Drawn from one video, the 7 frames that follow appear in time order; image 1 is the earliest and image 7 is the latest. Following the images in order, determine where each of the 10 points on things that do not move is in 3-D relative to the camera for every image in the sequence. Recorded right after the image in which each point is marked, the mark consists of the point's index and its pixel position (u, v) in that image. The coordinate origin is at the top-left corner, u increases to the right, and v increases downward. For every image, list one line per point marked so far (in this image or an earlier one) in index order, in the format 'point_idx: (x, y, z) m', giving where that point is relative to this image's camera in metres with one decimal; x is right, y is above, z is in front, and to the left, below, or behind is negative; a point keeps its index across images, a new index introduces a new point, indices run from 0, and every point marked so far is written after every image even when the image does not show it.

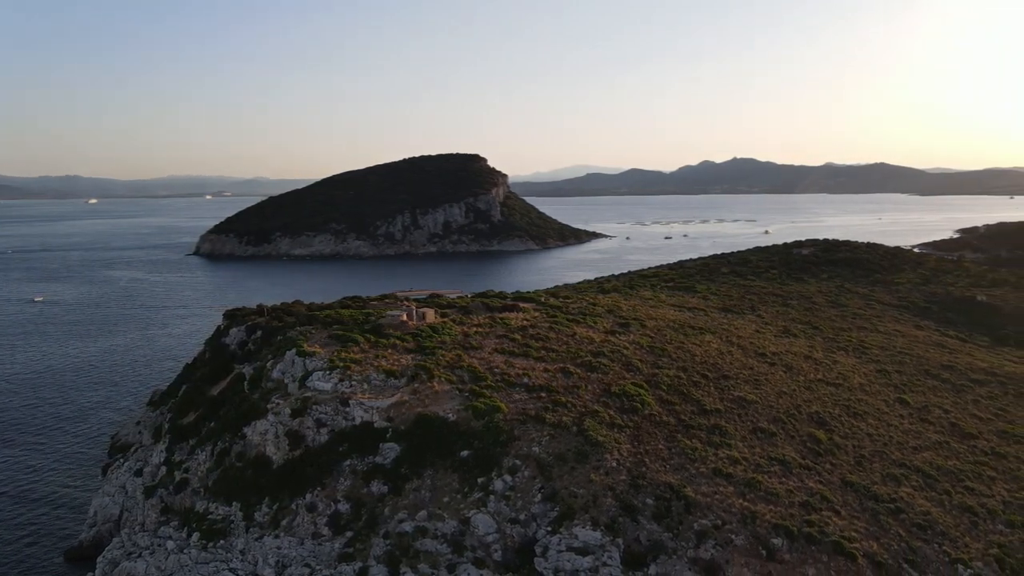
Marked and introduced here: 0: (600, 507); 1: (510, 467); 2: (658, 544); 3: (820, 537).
0: (+2.2, -5.4, +17.9) m
1: (0.0, -4.7, +19.0) m
2: (+3.5, -6.1, +17.2) m
3: (+7.7, -6.1, +18.0) m
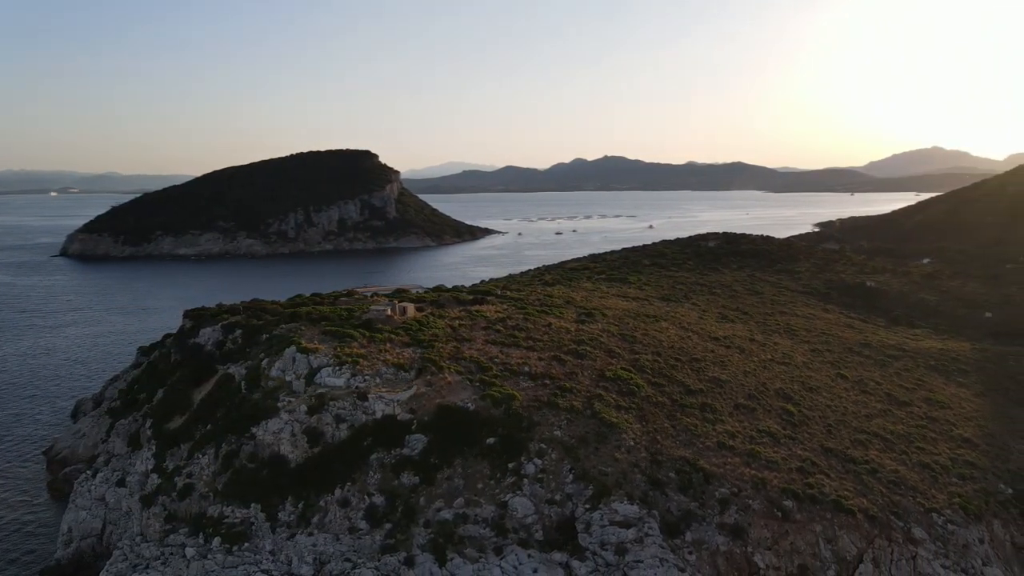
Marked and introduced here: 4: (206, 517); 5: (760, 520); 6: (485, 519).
0: (+3.1, -5.1, +19.0) m
1: (+0.7, -4.4, +19.7) m
2: (+4.5, -5.7, +18.5) m
3: (+8.5, -5.7, +20.0) m
4: (-8.2, -6.1, +19.6) m
5: (+6.4, -6.0, +18.8) m
6: (-0.7, -5.8, +18.2) m
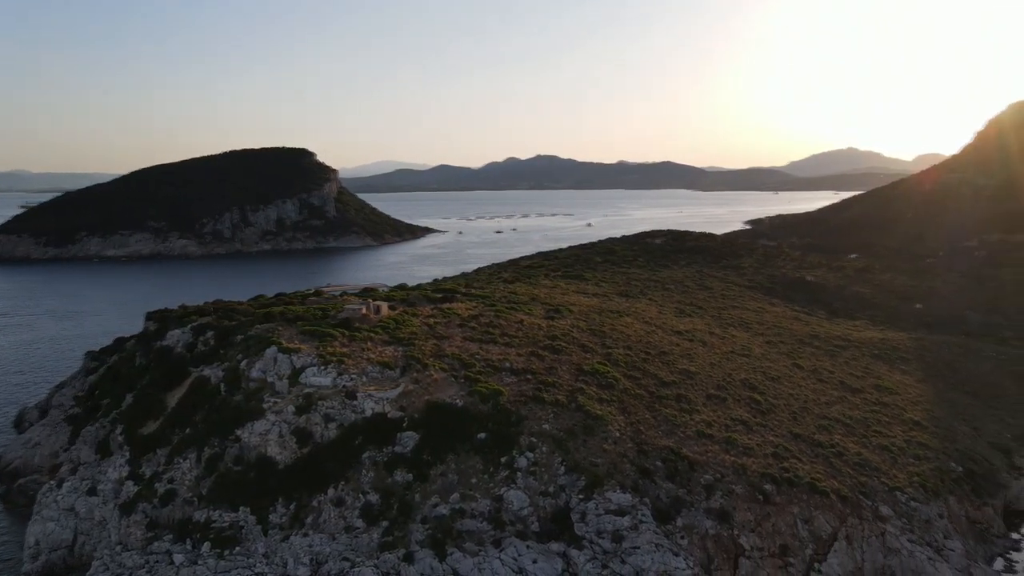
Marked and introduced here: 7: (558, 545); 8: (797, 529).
0: (+2.9, -4.9, +19.6) m
1: (+0.5, -4.3, +20.0) m
2: (+4.4, -5.6, +19.2) m
3: (+8.2, -5.5, +21.0) m
4: (-8.4, -6.1, +19.1) m
5: (+6.3, -5.8, +19.7) m
6: (-0.8, -5.7, +18.4) m
7: (+1.1, -6.3, +17.8) m
8: (+7.7, -6.5, +19.7) m
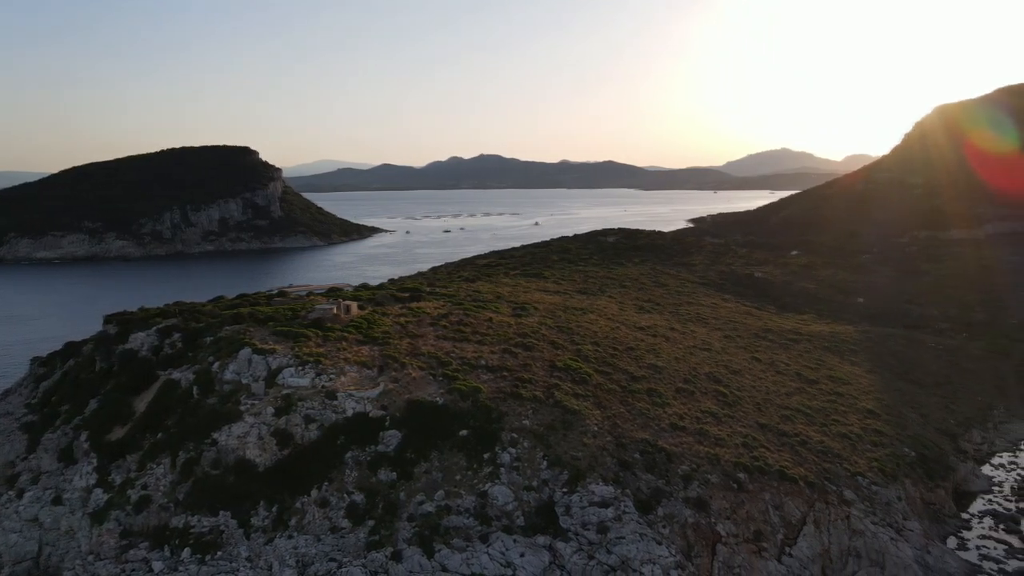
0: (+2.5, -4.8, +20.0) m
1: (-0.1, -4.2, +20.3) m
2: (+3.9, -5.5, +19.7) m
3: (+7.7, -5.4, +21.8) m
4: (-8.8, -6.2, +18.7) m
5: (+5.8, -5.7, +20.3) m
6: (-1.1, -5.6, +18.6) m
7: (+0.8, -6.2, +18.1) m
8: (+7.2, -6.4, +20.5) m
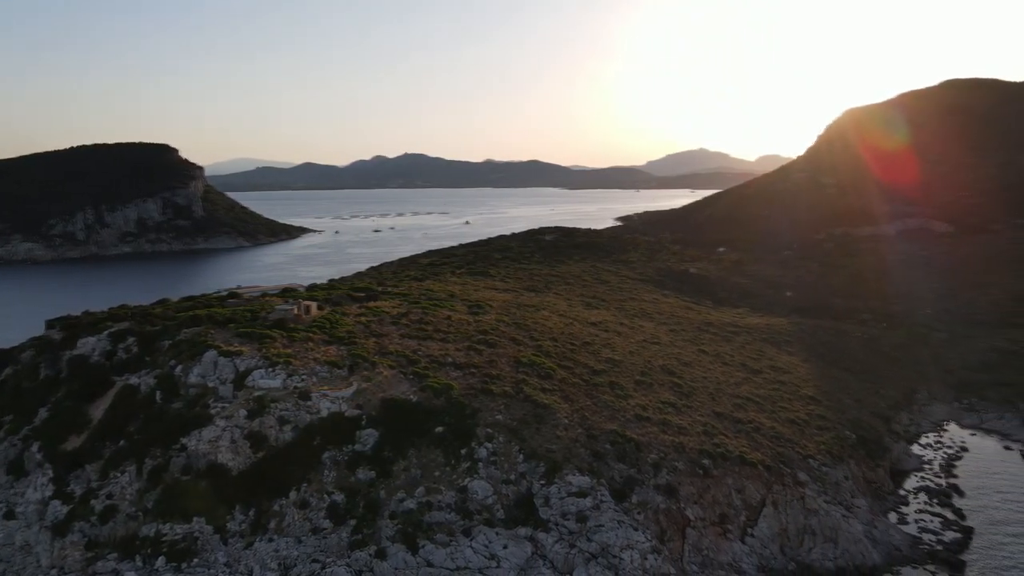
0: (+1.8, -4.7, +20.5) m
1: (-0.7, -4.1, +20.6) m
2: (+3.3, -5.3, +20.4) m
3: (+6.8, -5.2, +22.8) m
4: (-9.3, -6.2, +18.1) m
5: (+5.1, -5.5, +21.2) m
6: (-1.6, -5.6, +18.8) m
7: (+0.3, -6.1, +18.5) m
8: (+6.5, -6.2, +21.5) m
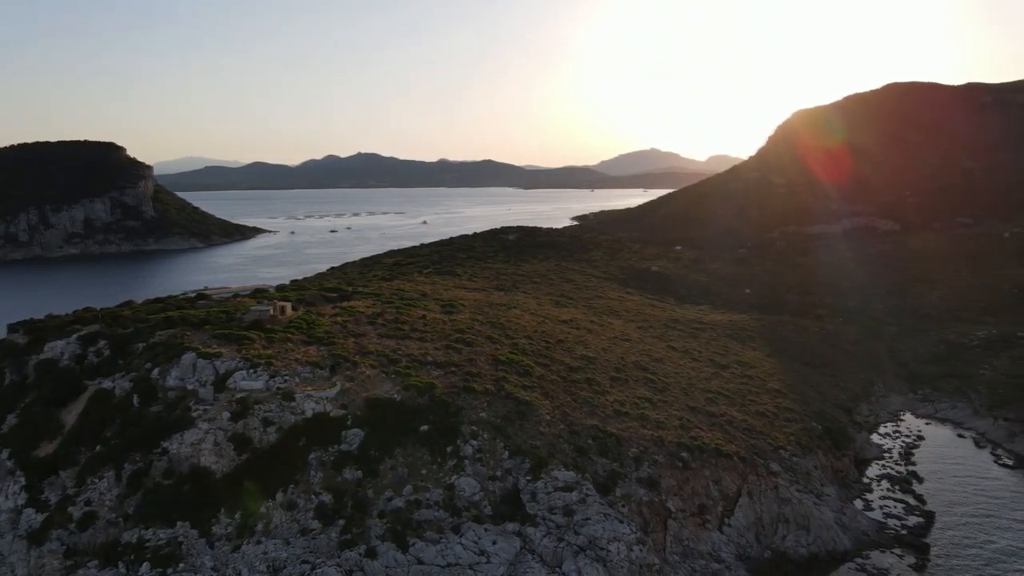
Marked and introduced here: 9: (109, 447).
0: (+1.4, -4.7, +20.8) m
1: (-1.2, -4.1, +20.7) m
2: (+2.9, -5.3, +20.8) m
3: (+6.2, -5.1, +23.4) m
4: (-9.5, -6.2, +17.8) m
5: (+4.6, -5.5, +21.7) m
6: (-2.0, -5.5, +18.9) m
7: (0.0, -6.1, +18.7) m
8: (+6.0, -6.1, +22.1) m
9: (-10.8, -4.3, +19.6) m
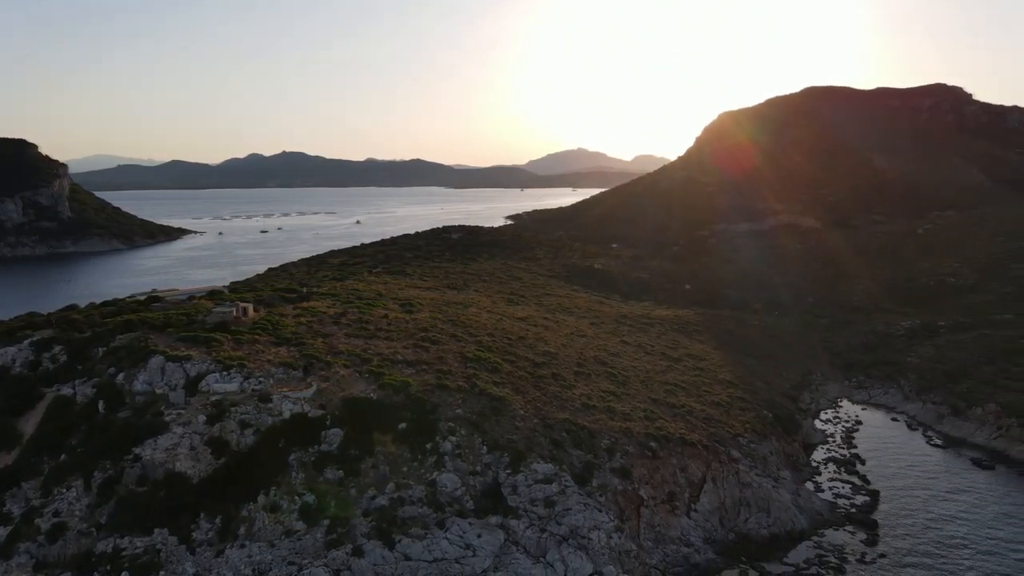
0: (+0.7, -4.6, +21.3) m
1: (-1.8, -4.1, +20.9) m
2: (+2.2, -5.1, +21.4) m
3: (+5.3, -4.9, +24.3) m
4: (-9.8, -6.3, +17.2) m
5: (+3.8, -5.3, +22.4) m
6: (-2.4, -5.5, +19.0) m
7: (-0.4, -6.0, +19.0) m
8: (+5.2, -5.9, +22.9) m
9: (-11.3, -4.3, +18.9) m
